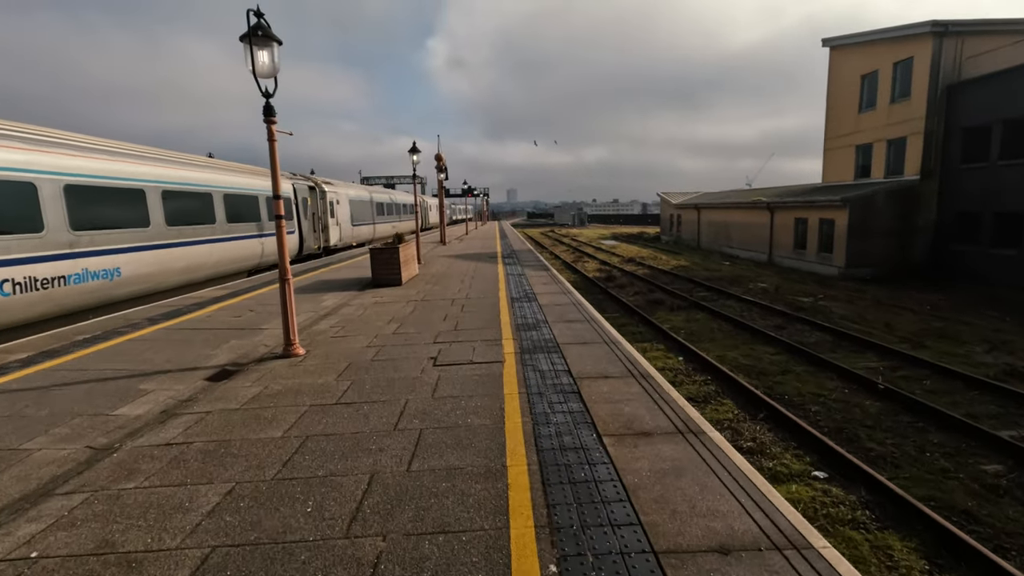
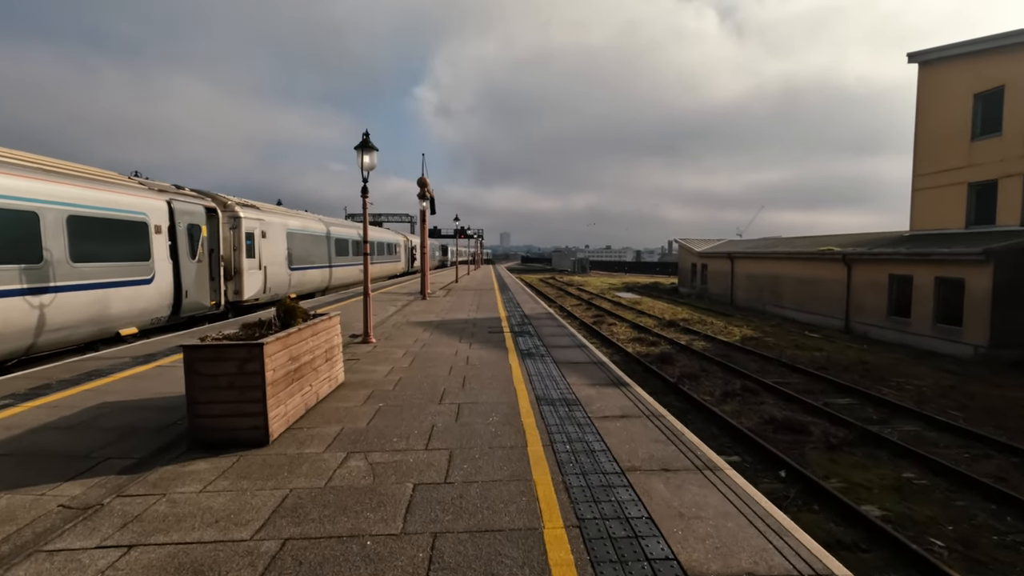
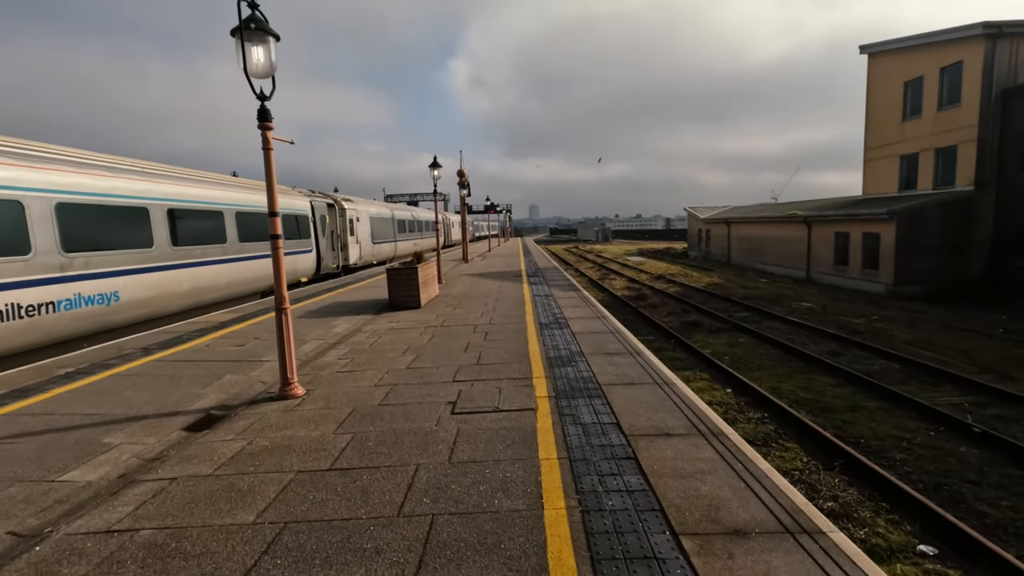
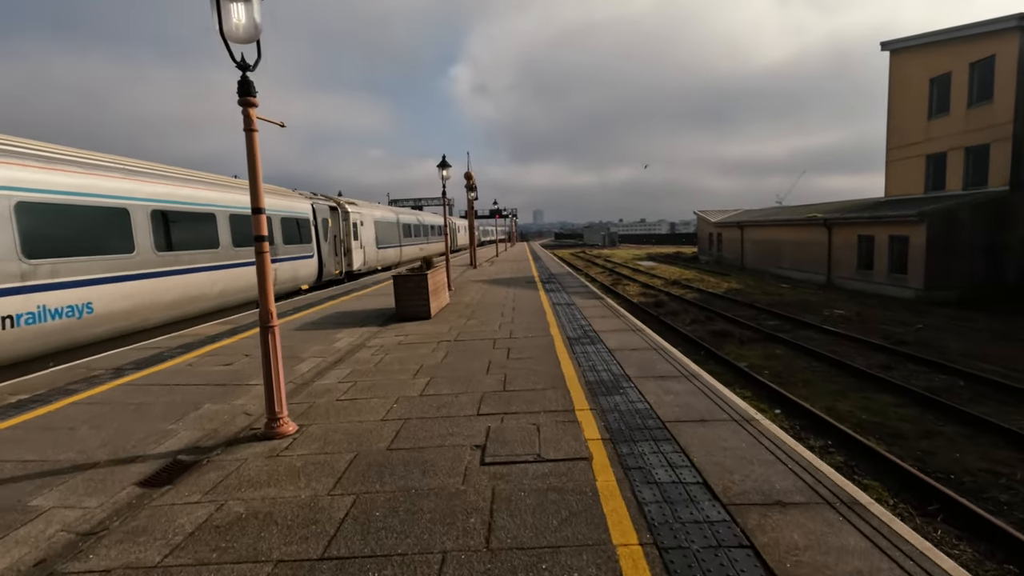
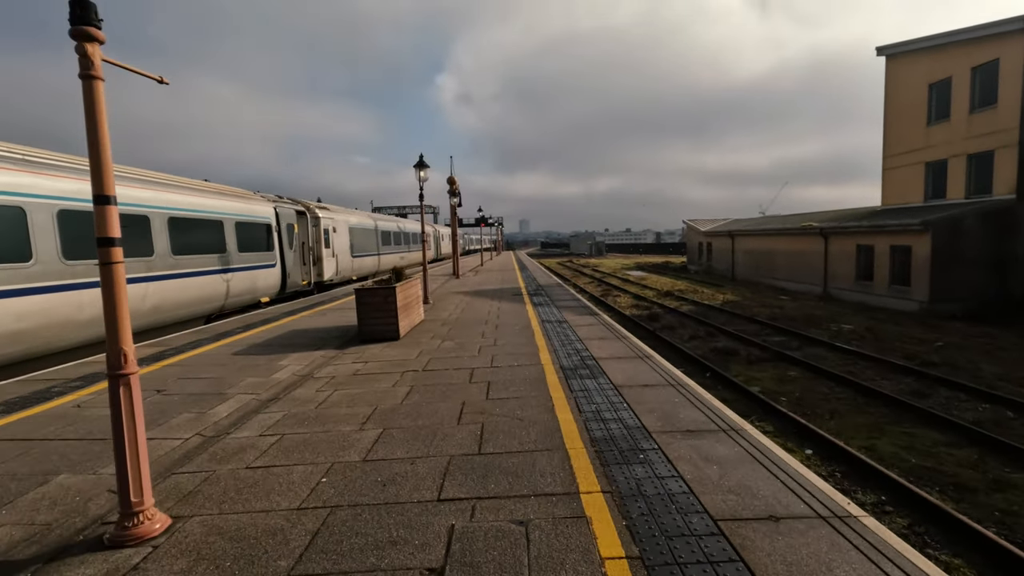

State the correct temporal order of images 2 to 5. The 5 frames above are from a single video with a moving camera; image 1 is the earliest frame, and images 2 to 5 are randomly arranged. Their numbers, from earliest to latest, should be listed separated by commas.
3, 4, 5, 2
